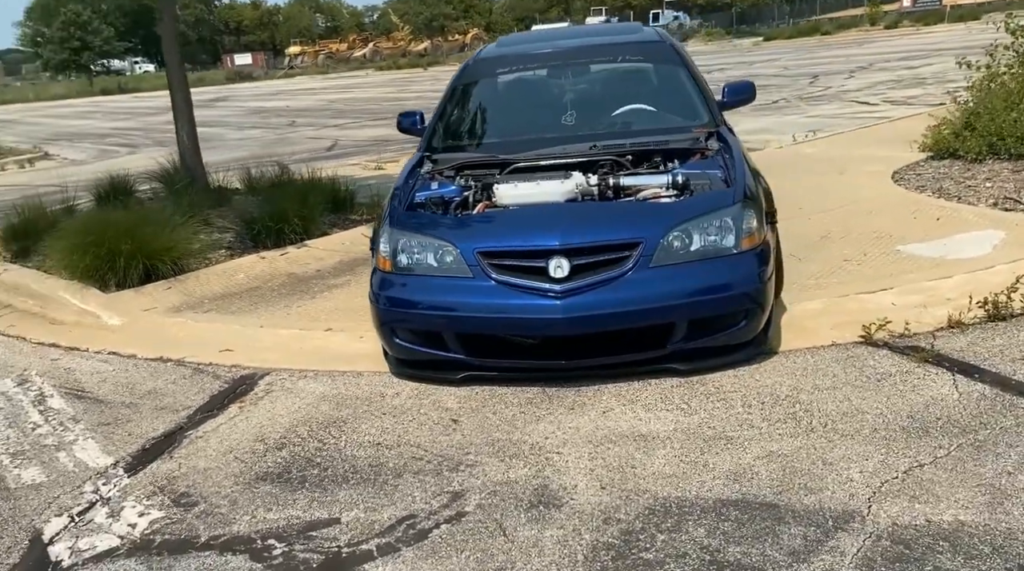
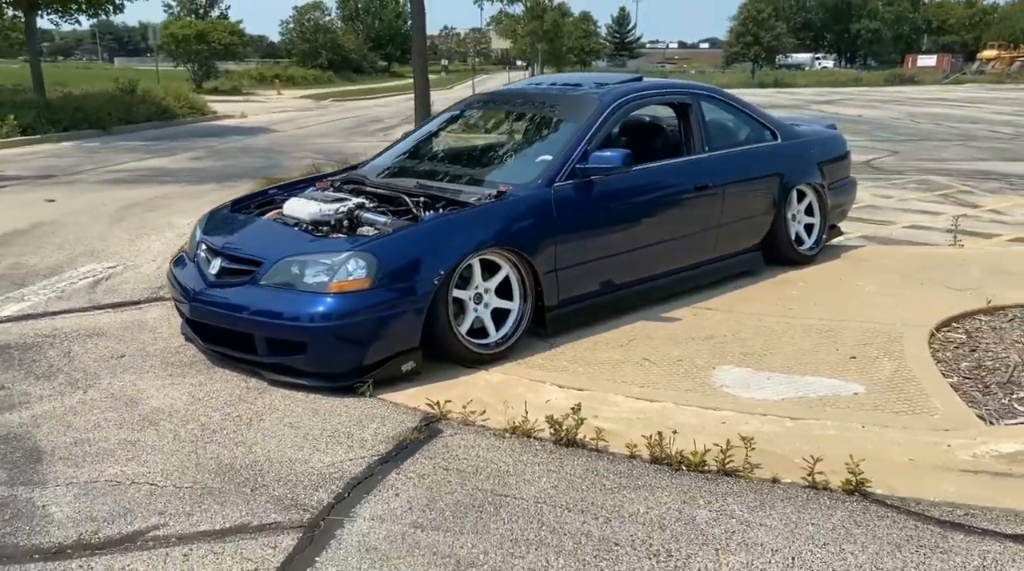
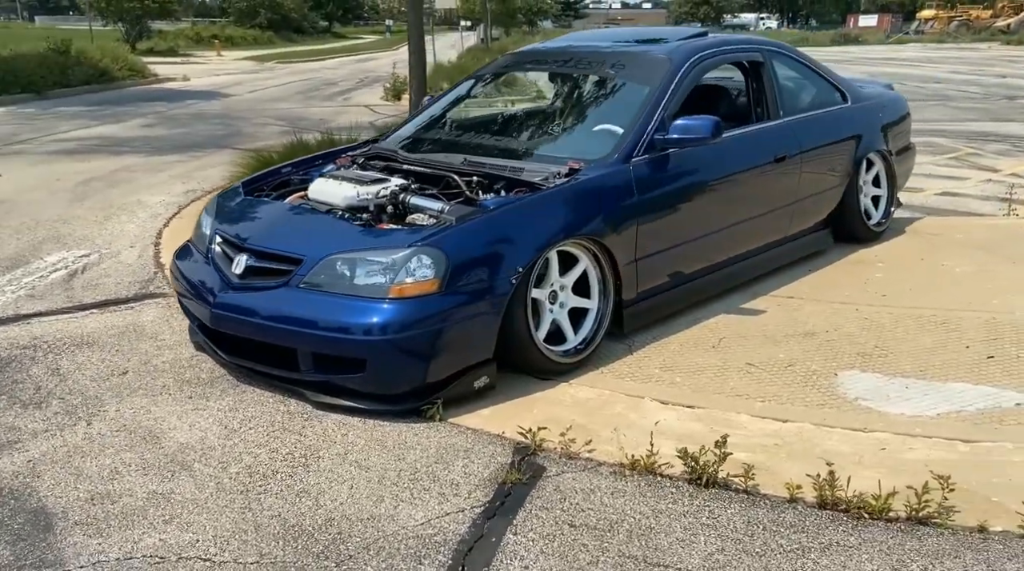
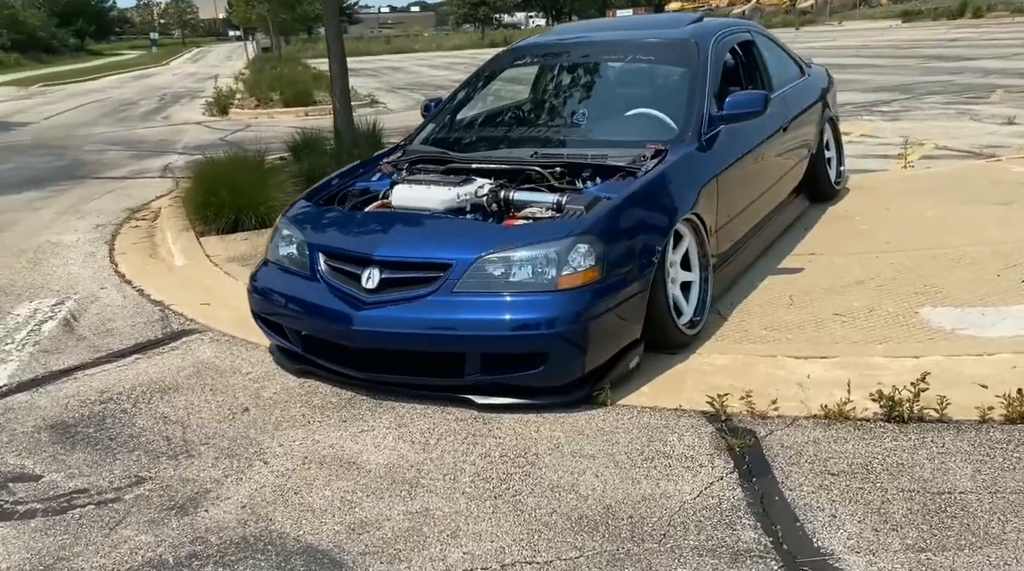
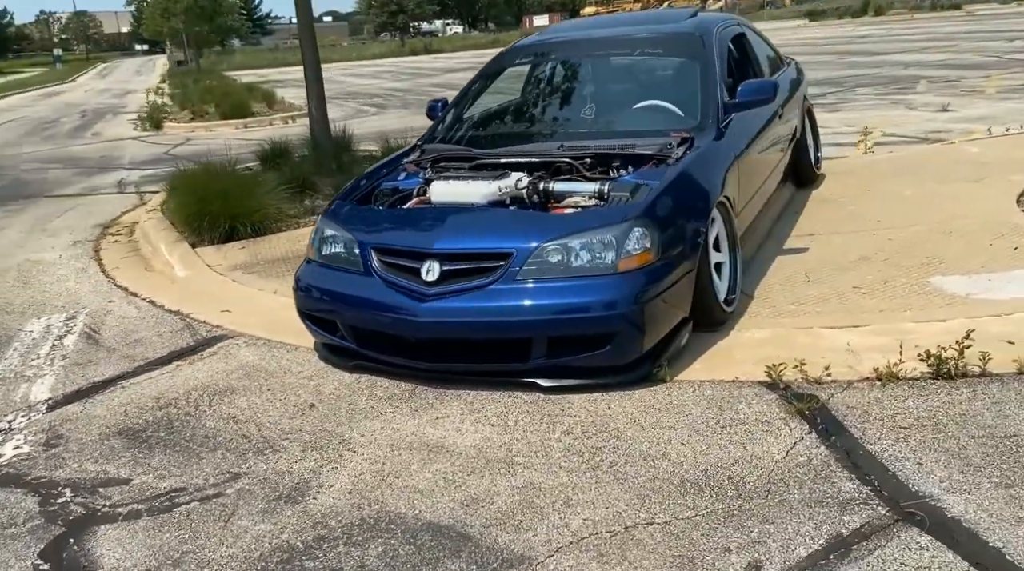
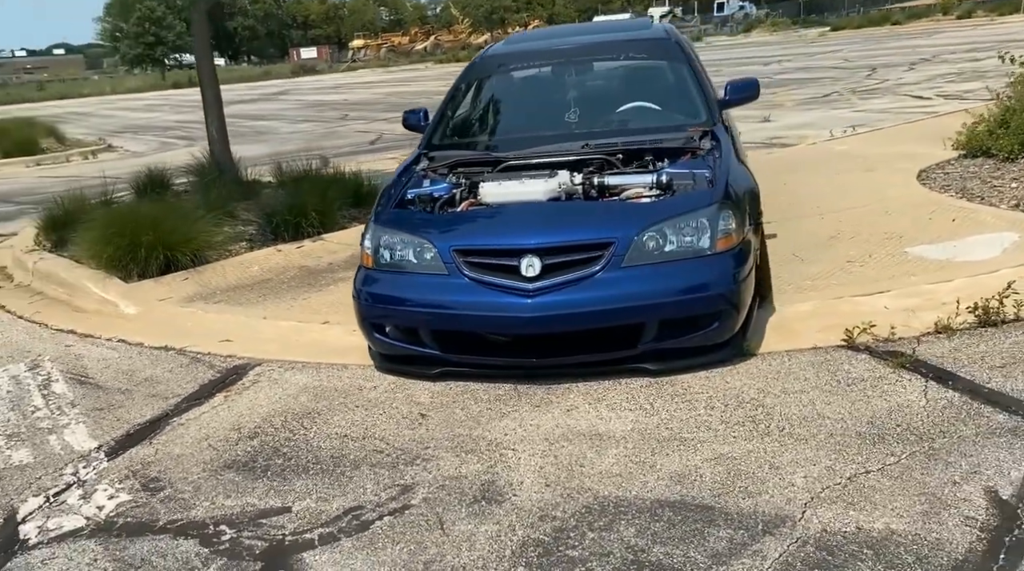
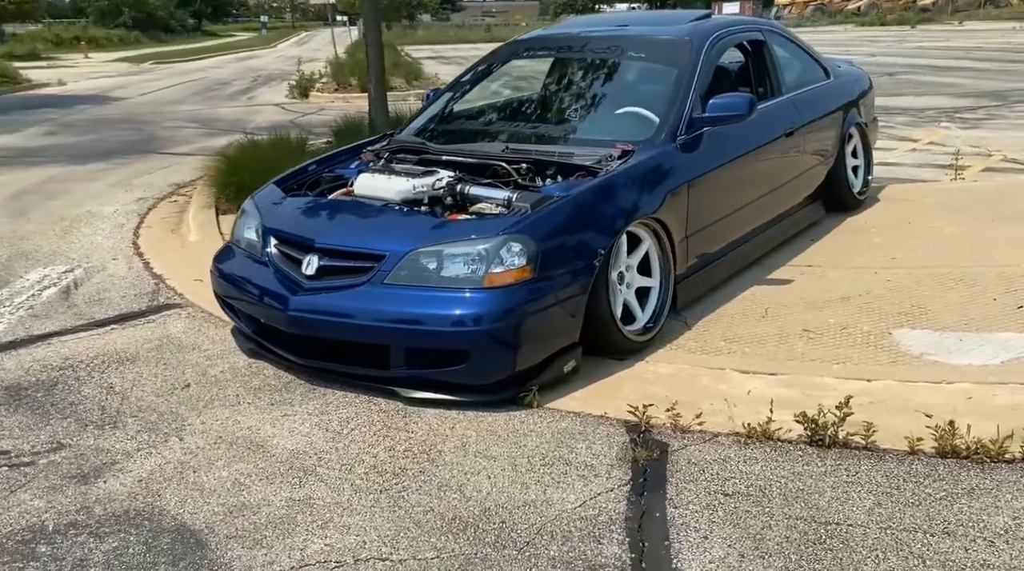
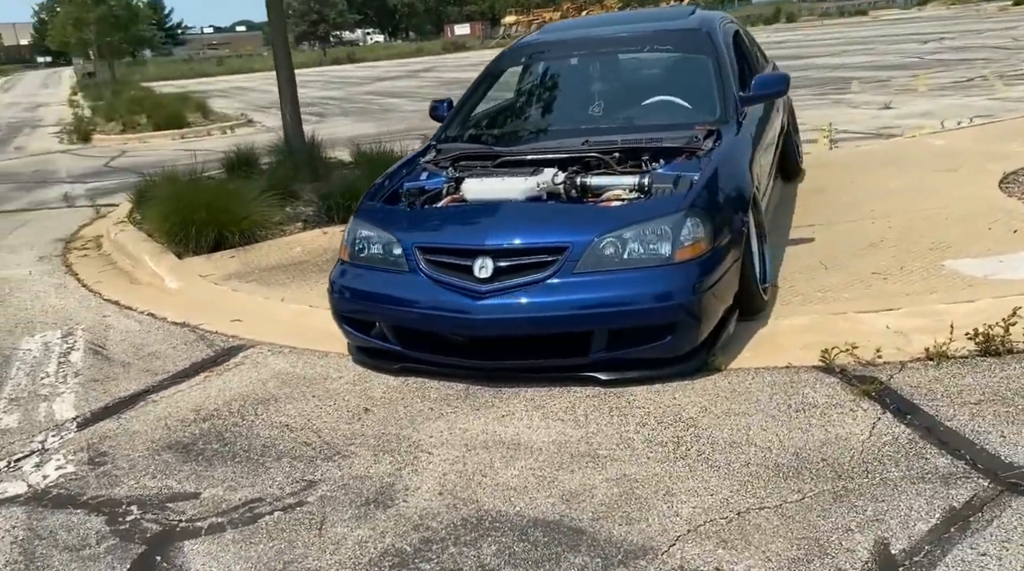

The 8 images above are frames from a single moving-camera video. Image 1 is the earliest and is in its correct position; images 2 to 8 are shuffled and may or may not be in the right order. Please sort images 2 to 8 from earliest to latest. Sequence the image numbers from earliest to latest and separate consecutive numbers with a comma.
6, 8, 5, 4, 7, 3, 2
